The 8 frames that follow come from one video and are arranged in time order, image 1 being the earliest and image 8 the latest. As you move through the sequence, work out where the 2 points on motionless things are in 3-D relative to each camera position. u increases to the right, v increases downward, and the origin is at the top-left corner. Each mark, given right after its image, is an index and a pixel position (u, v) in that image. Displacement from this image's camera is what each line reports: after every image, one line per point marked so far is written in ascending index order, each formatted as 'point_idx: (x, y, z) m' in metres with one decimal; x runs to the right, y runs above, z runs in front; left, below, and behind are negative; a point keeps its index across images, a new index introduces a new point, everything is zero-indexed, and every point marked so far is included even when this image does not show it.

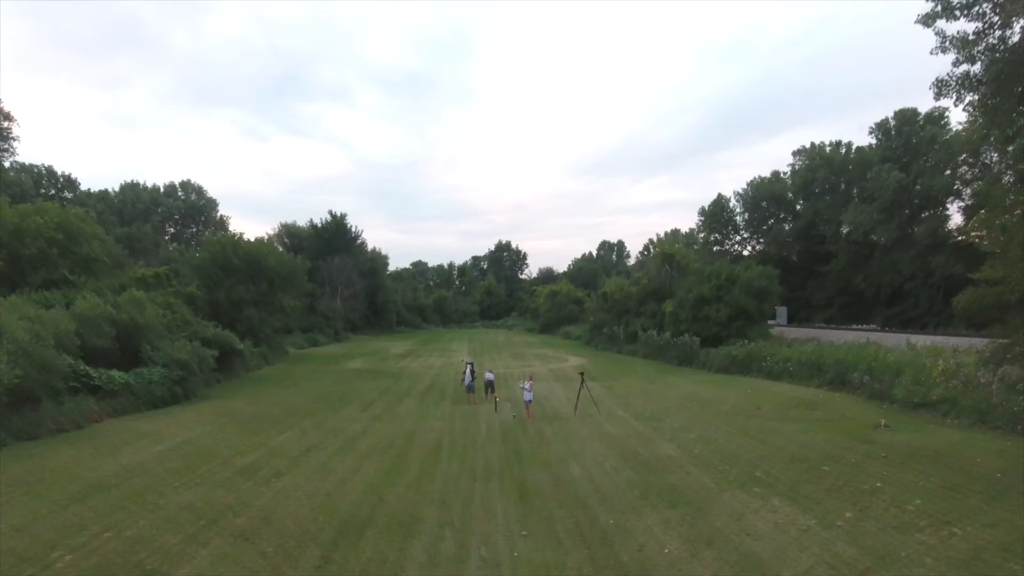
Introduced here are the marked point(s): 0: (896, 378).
0: (+11.4, -2.8, +17.9) m
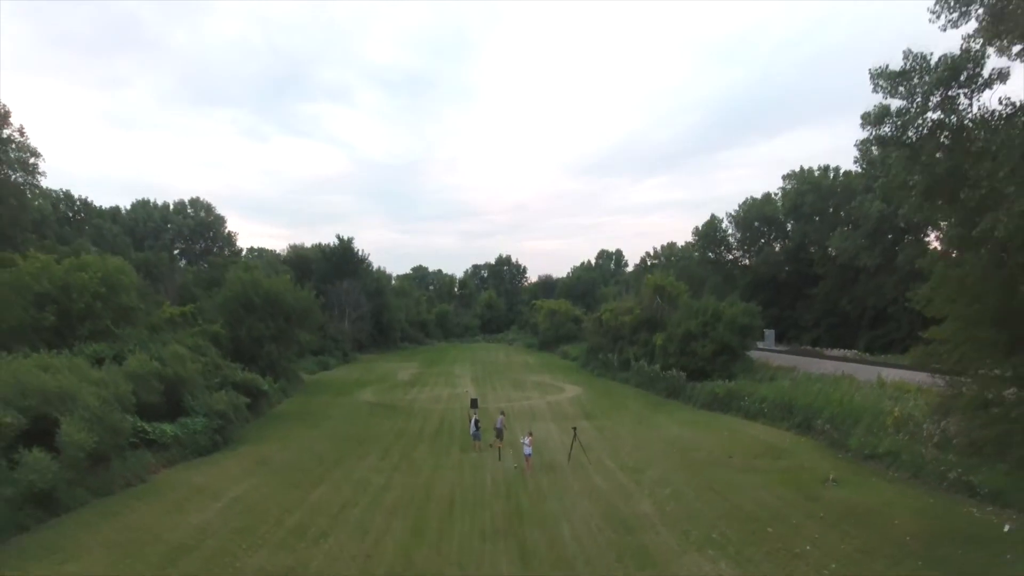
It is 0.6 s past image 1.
0: (+11.4, -4.7, +20.2) m
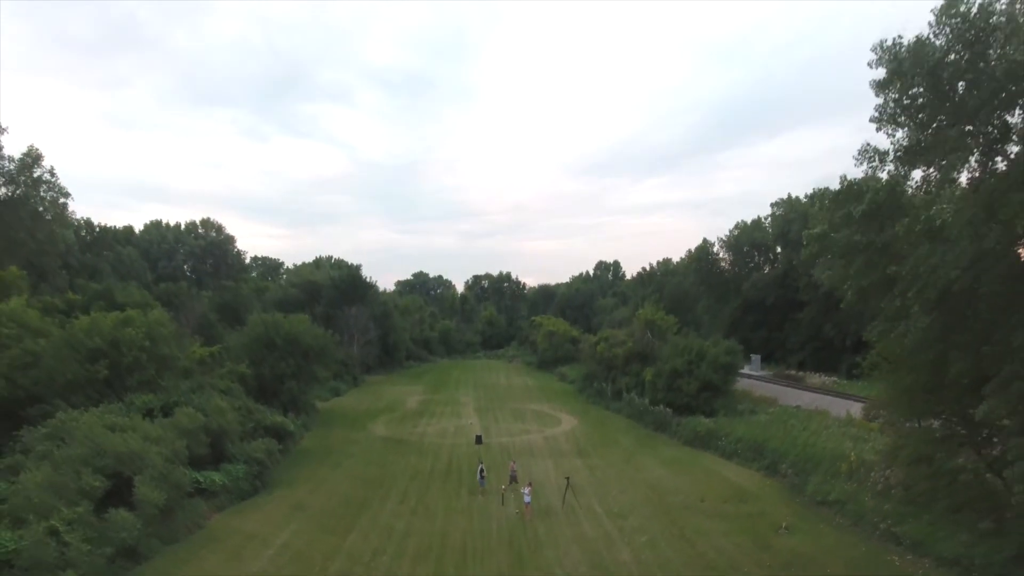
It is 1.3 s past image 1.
0: (+11.5, -7.1, +23.0) m
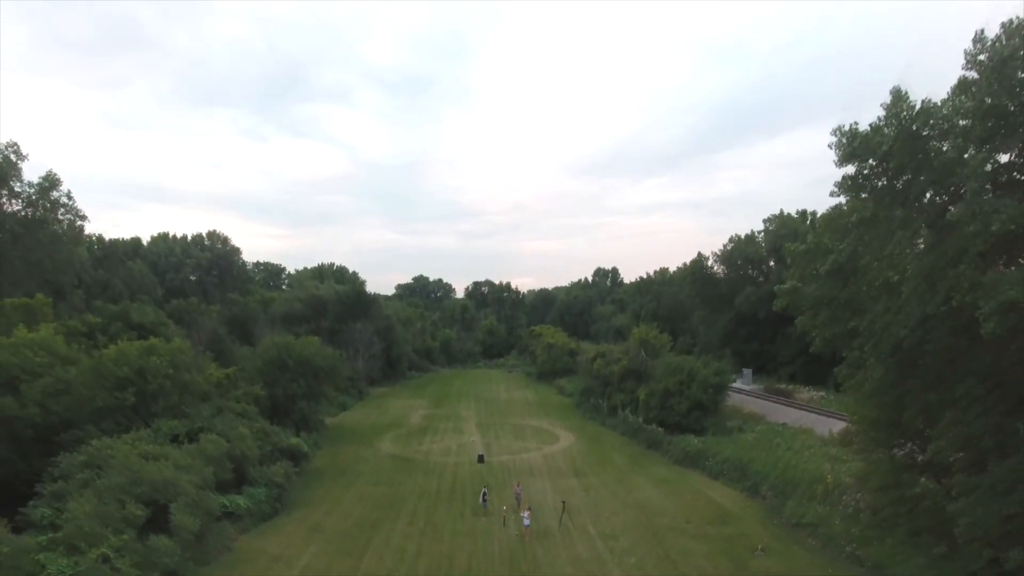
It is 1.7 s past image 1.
0: (+11.5, -8.6, +24.9) m
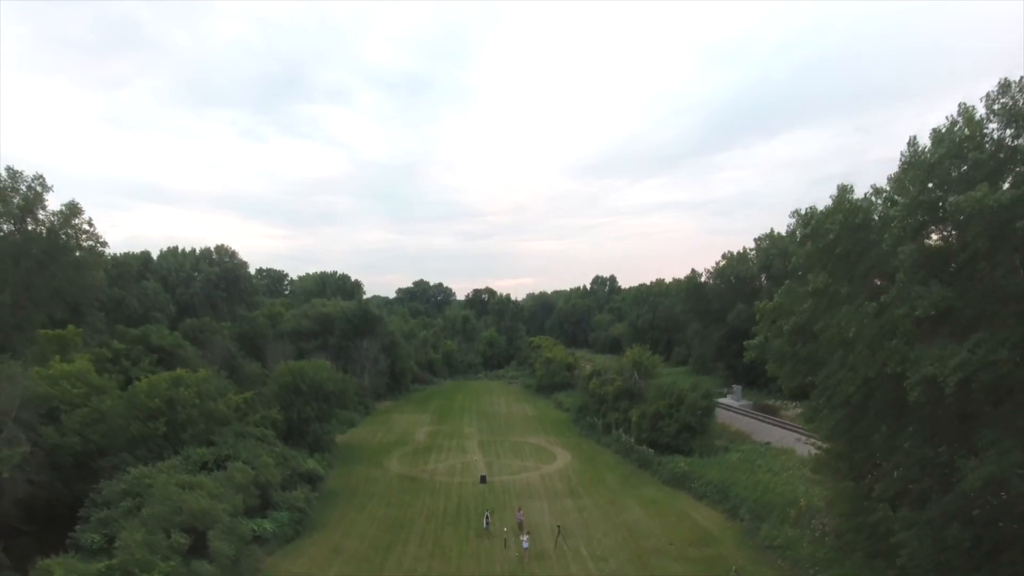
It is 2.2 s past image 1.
0: (+11.5, -10.5, +27.3) m
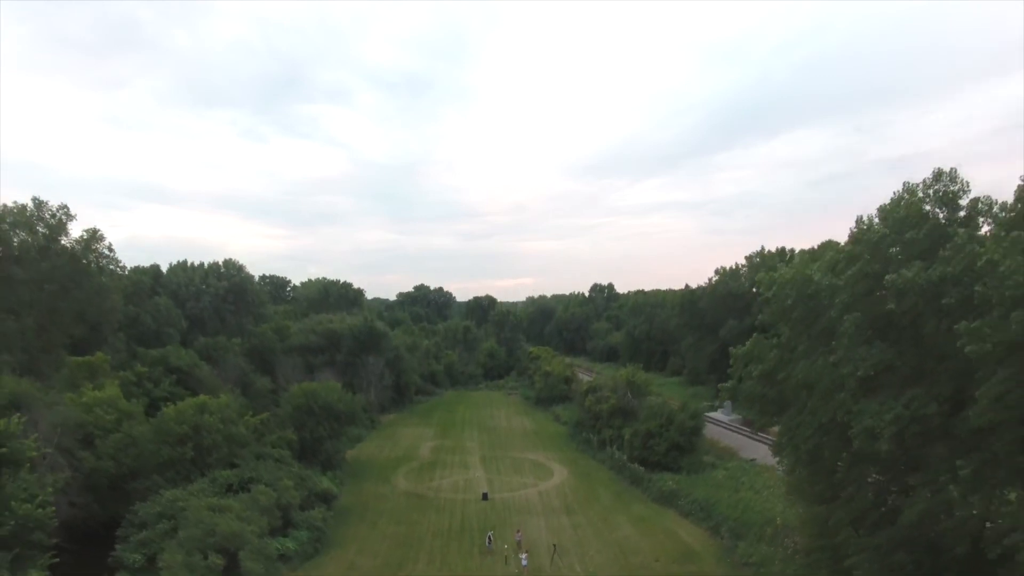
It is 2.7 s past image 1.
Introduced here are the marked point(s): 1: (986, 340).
0: (+11.5, -12.4, +29.9) m
1: (+11.7, -1.2, +14.7) m
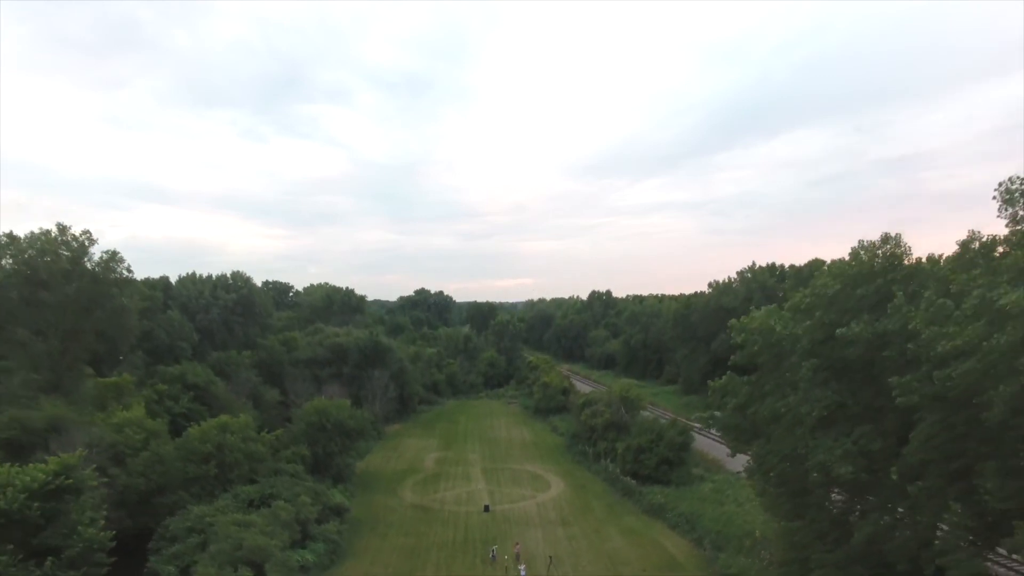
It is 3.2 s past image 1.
0: (+11.5, -14.1, +32.5) m
1: (+11.6, -2.9, +17.4) m
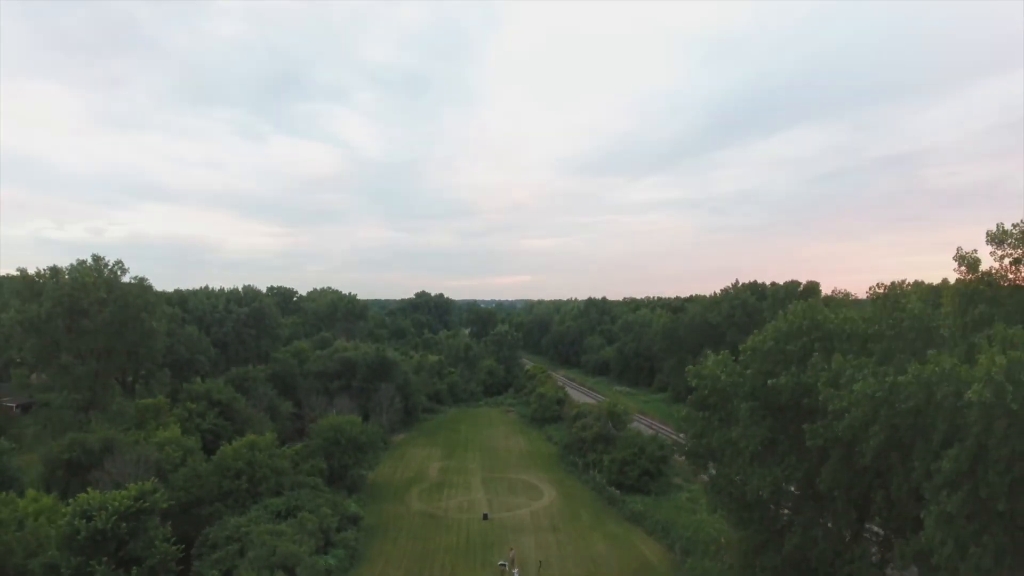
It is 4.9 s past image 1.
0: (+11.2, -16.5, +37.3) m
1: (+11.4, -5.4, +22.1) m
